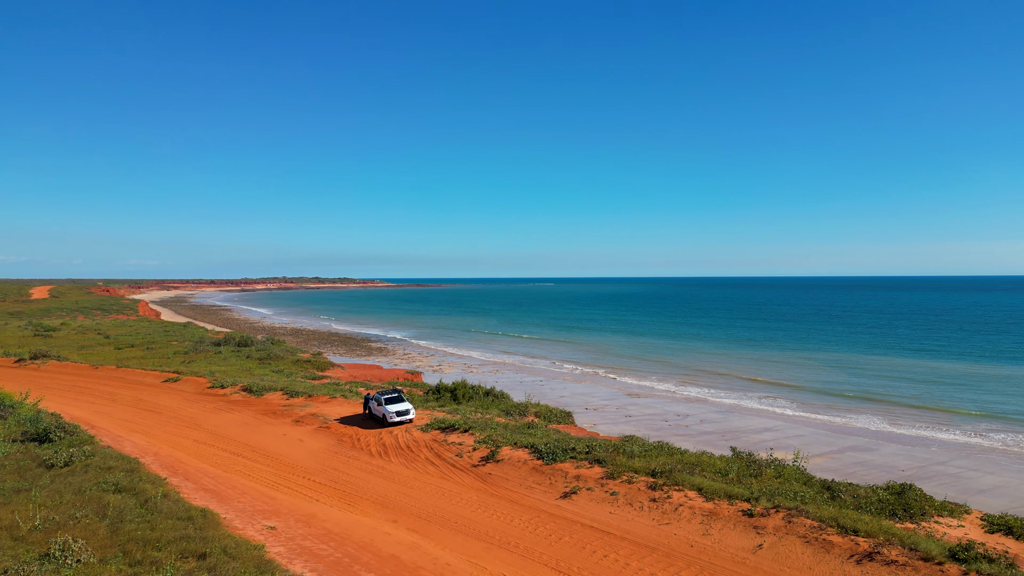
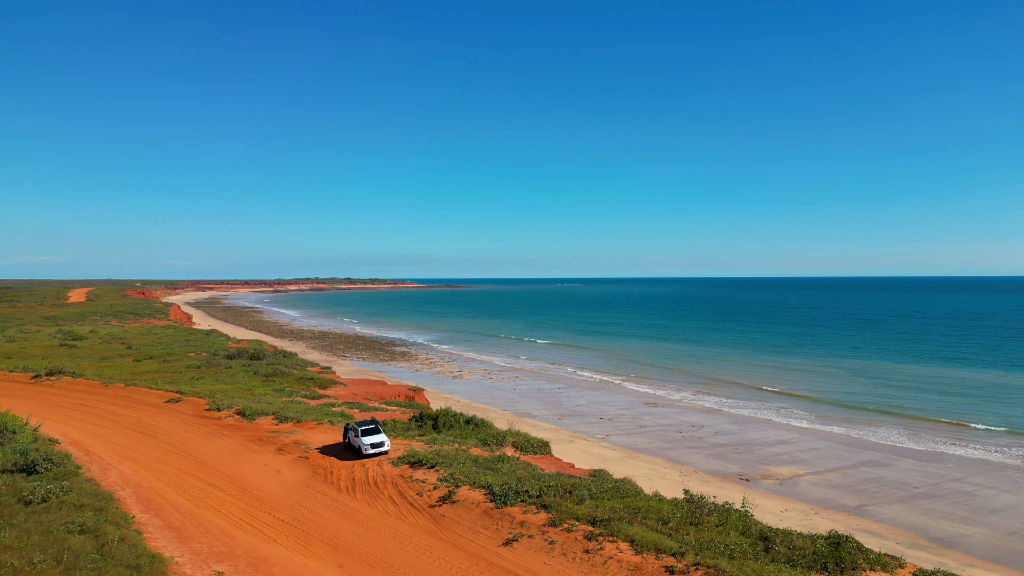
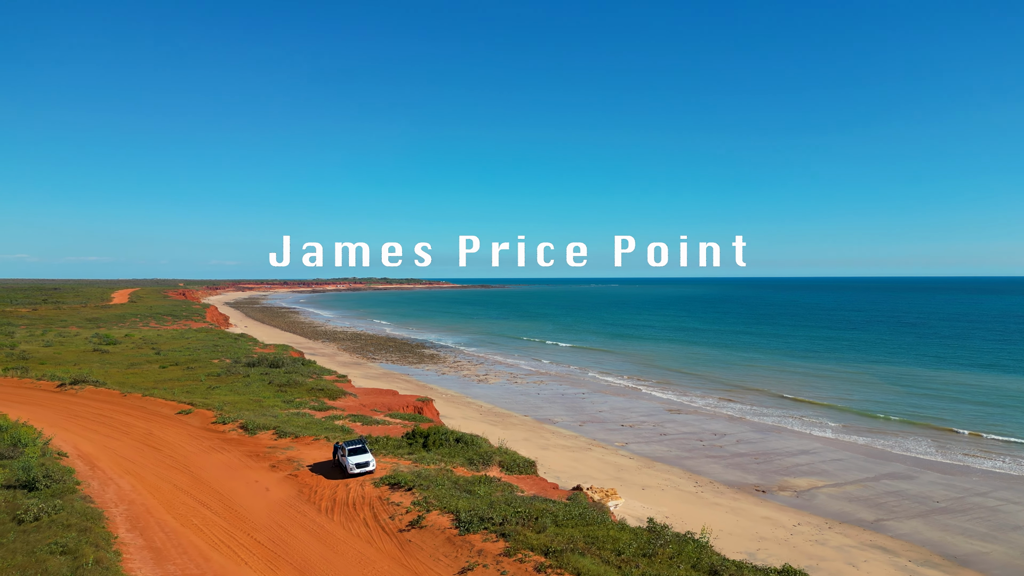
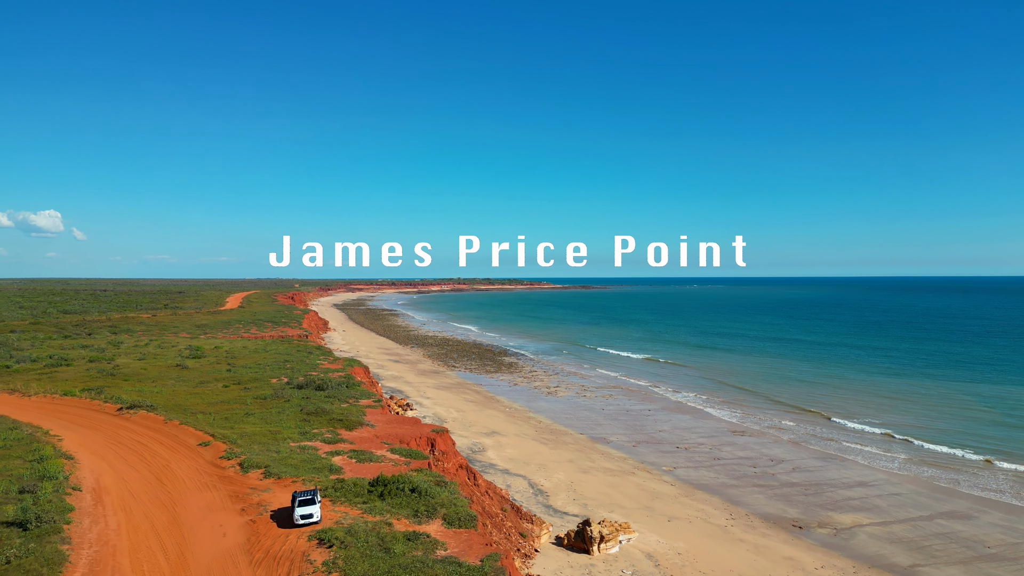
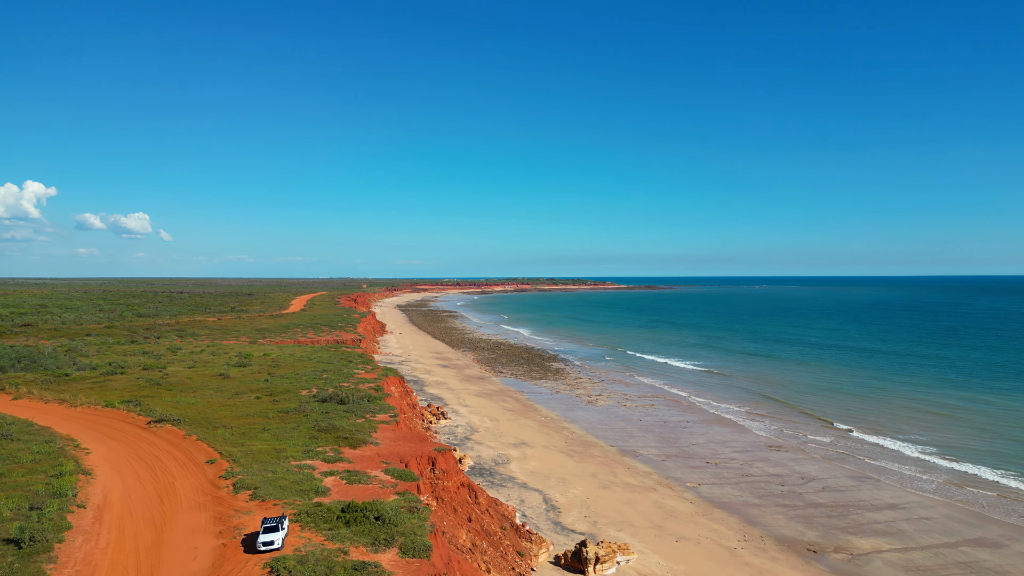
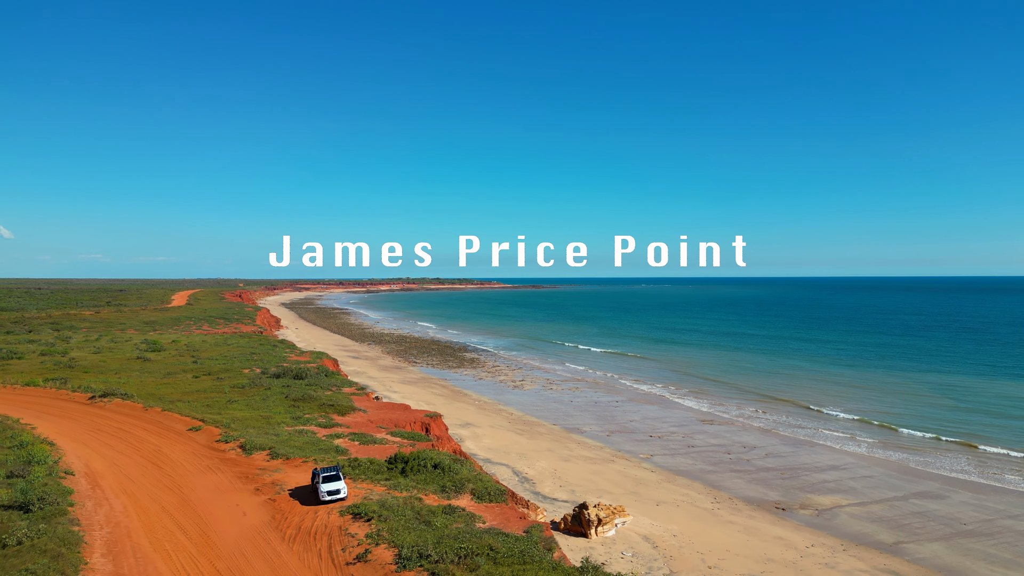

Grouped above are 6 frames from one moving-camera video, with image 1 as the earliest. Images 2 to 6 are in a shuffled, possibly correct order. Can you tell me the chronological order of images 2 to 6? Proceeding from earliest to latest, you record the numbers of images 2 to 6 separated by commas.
2, 3, 6, 4, 5
